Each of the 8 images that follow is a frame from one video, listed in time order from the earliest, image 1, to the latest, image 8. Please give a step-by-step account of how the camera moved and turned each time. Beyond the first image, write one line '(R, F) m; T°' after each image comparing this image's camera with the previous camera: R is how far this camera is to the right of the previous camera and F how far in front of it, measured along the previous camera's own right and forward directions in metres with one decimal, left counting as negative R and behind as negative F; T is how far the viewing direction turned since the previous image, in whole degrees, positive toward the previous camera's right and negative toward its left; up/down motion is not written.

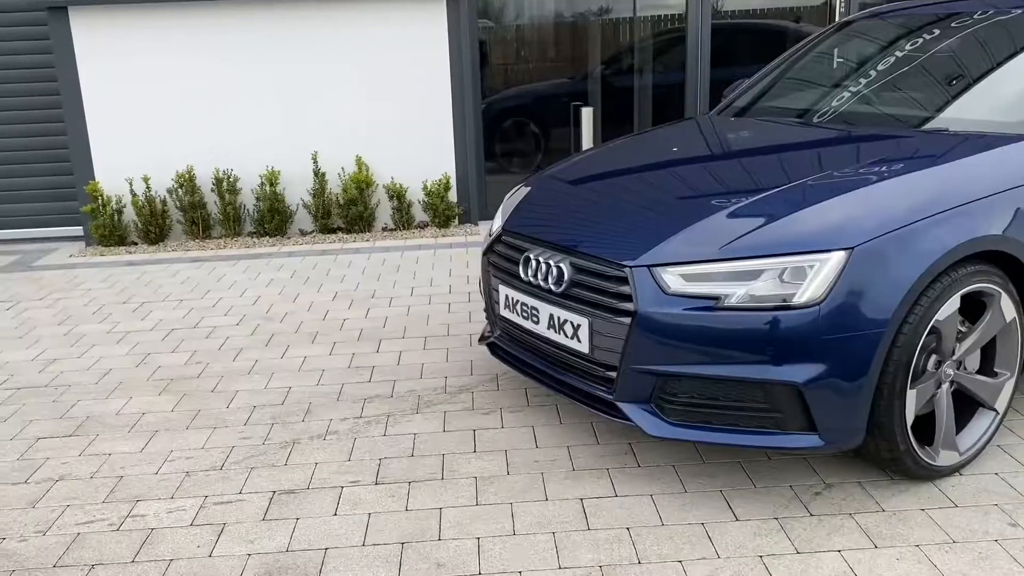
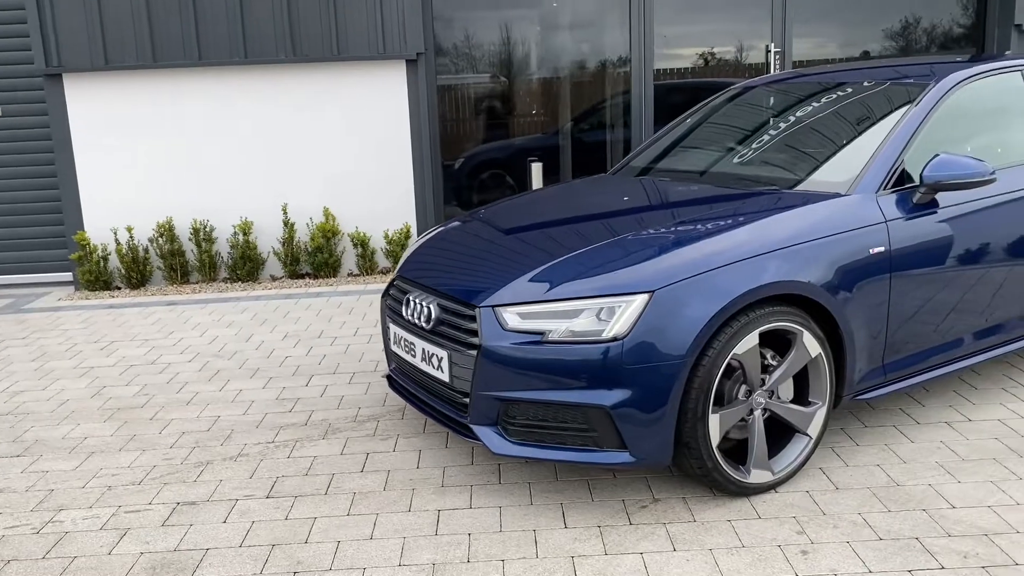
(+0.5, -0.4) m; -2°
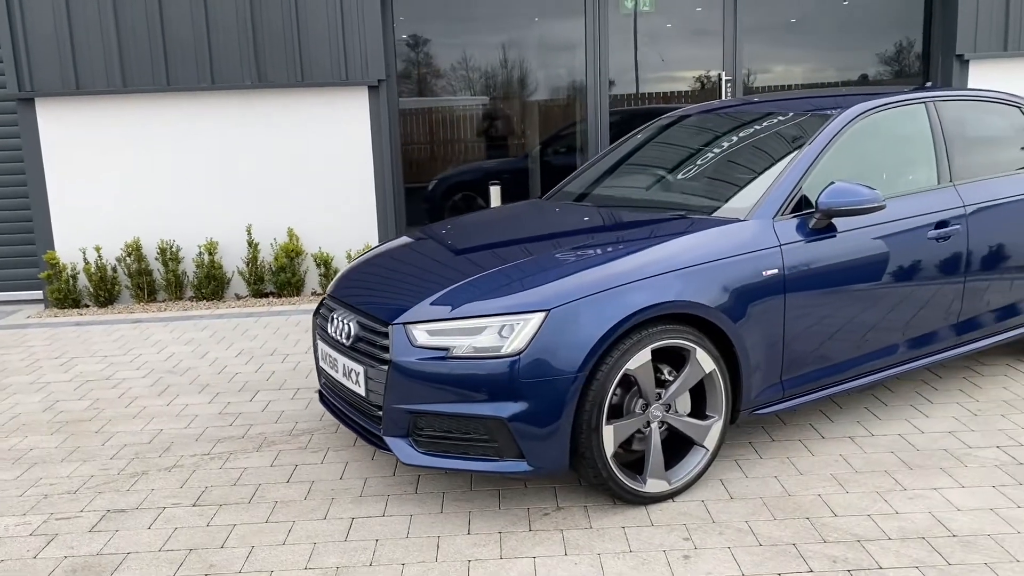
(+0.3, -0.2) m; 0°
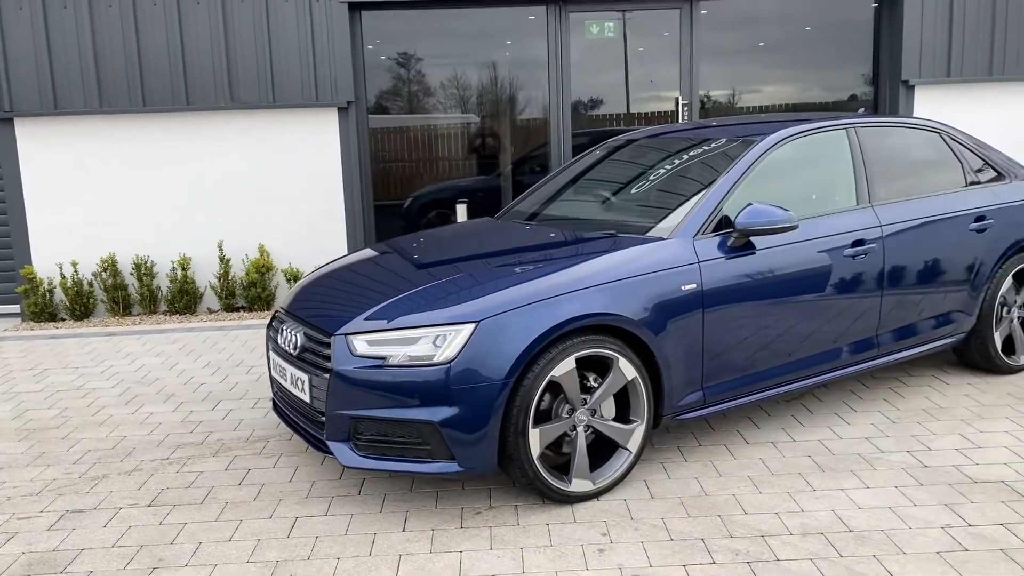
(+0.2, -0.2) m; +1°
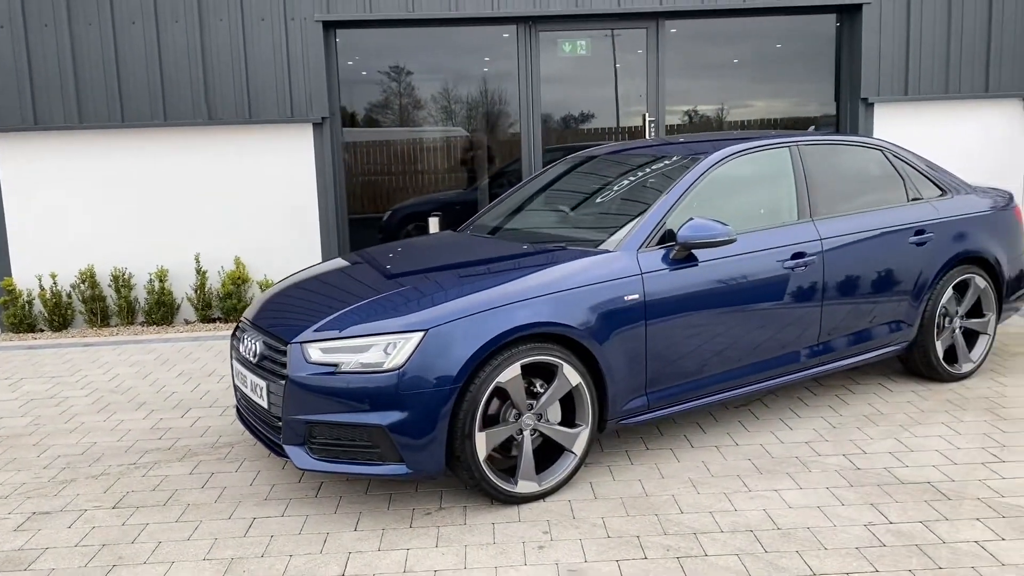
(+0.2, -0.2) m; +1°
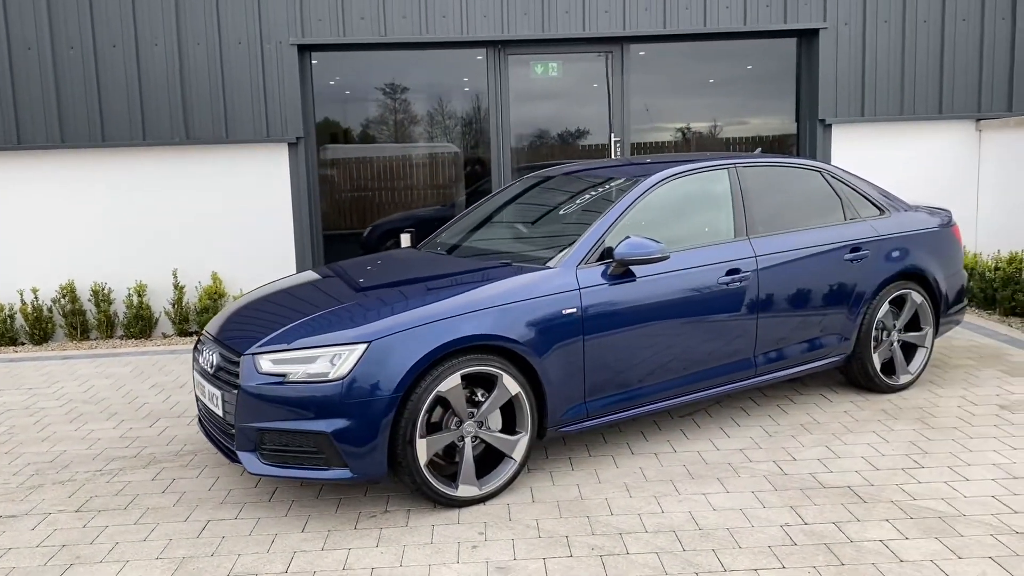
(+0.2, -0.2) m; 0°
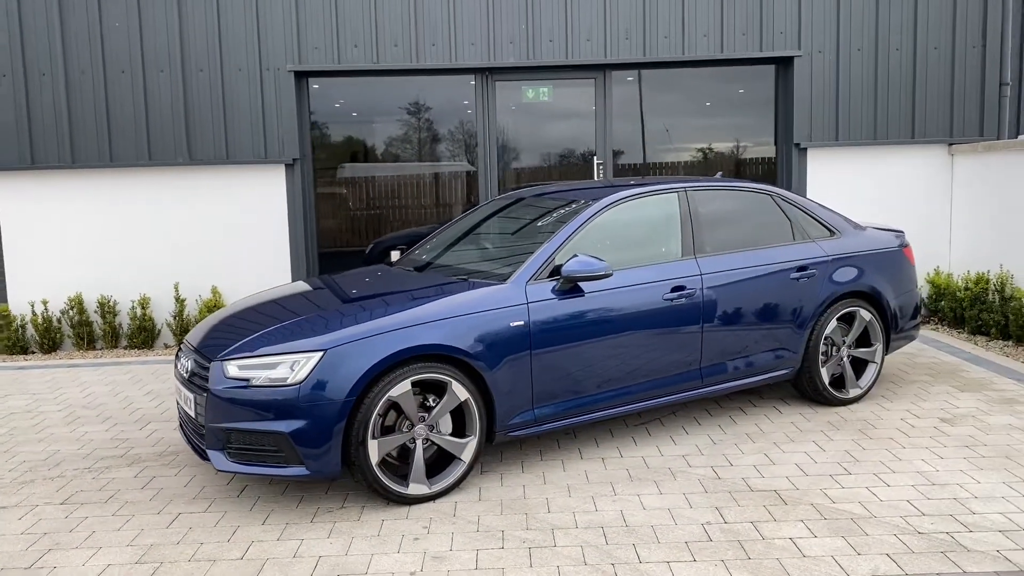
(+0.3, -0.3) m; -2°
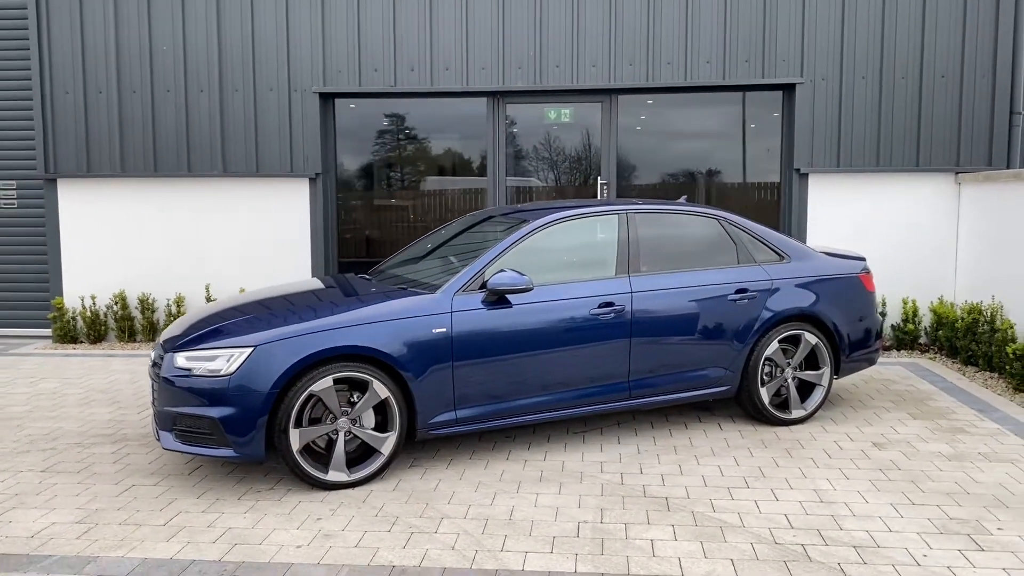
(+0.9, -0.3) m; -6°
